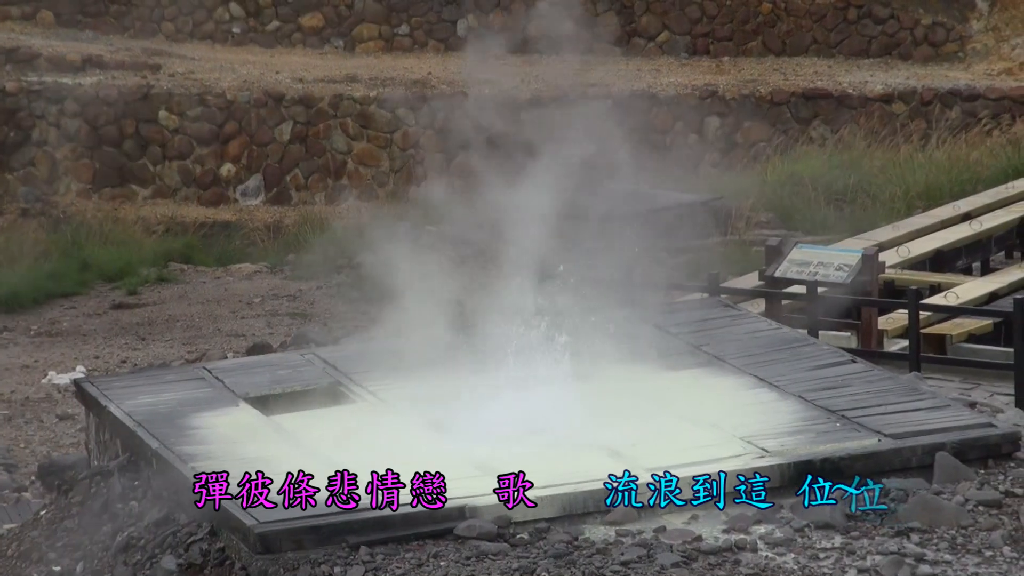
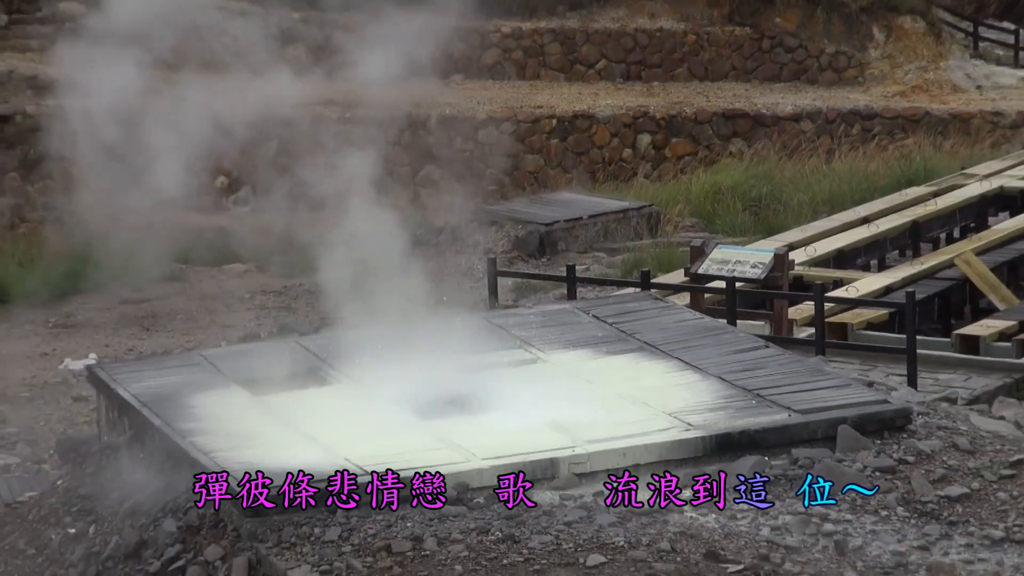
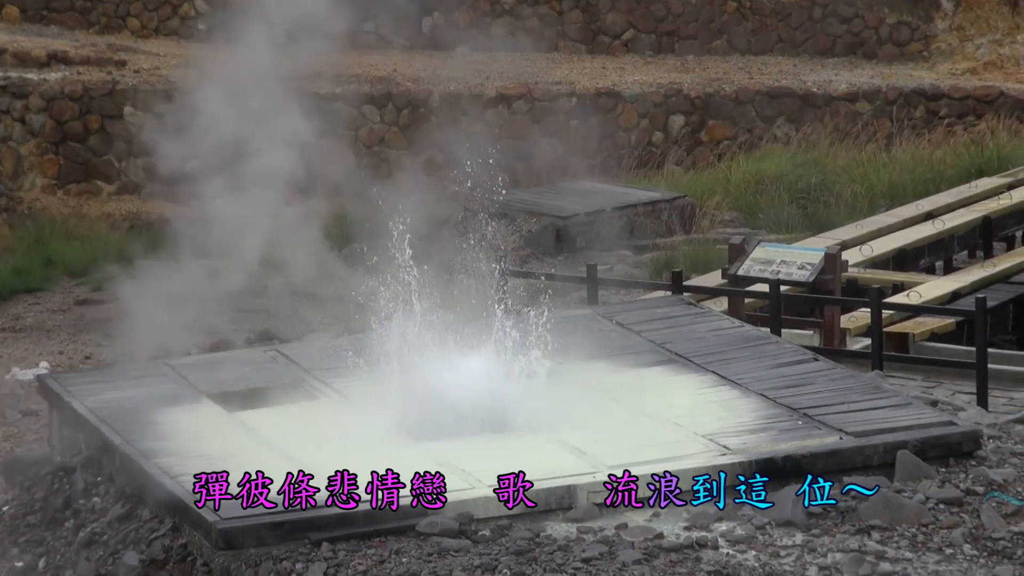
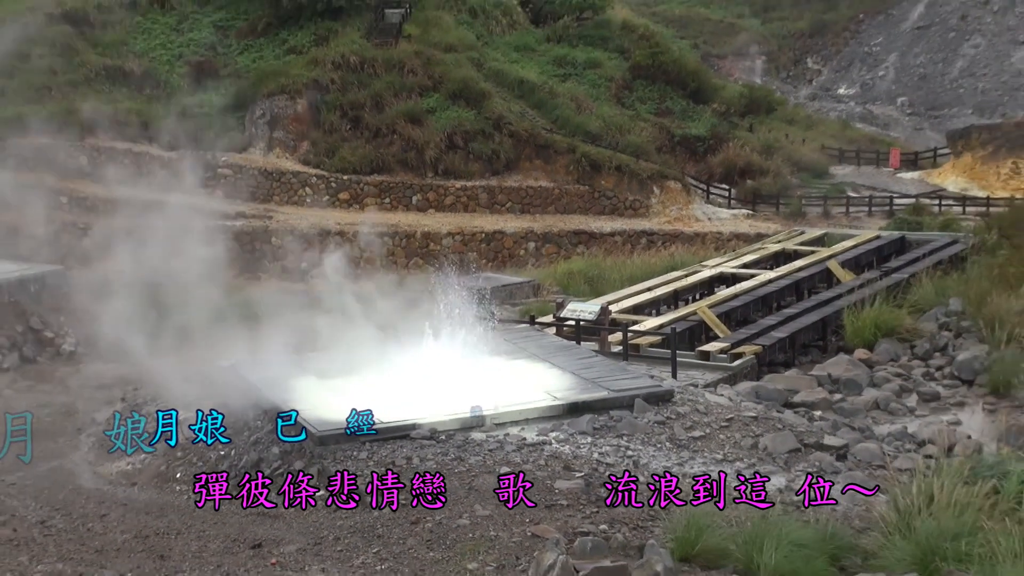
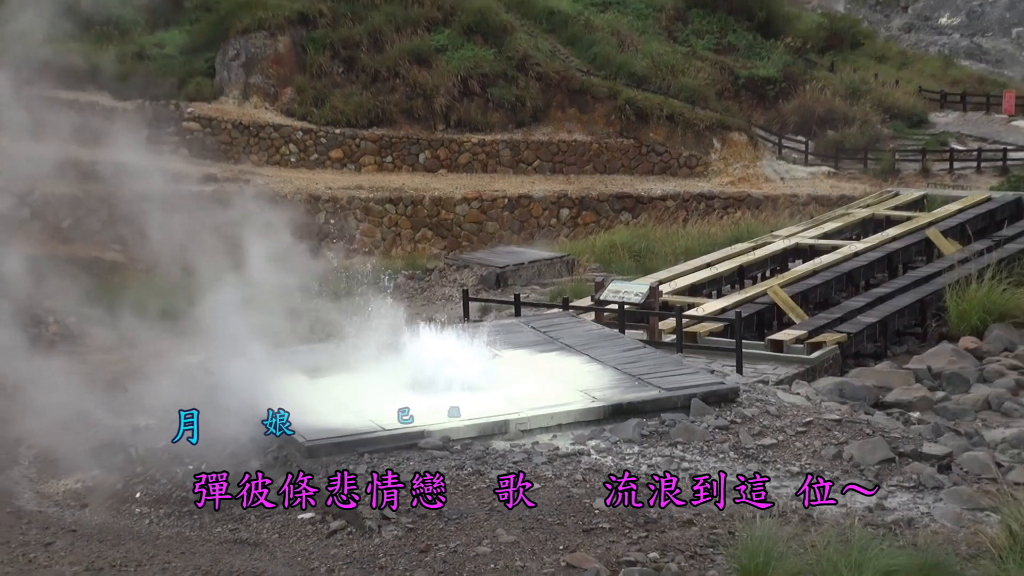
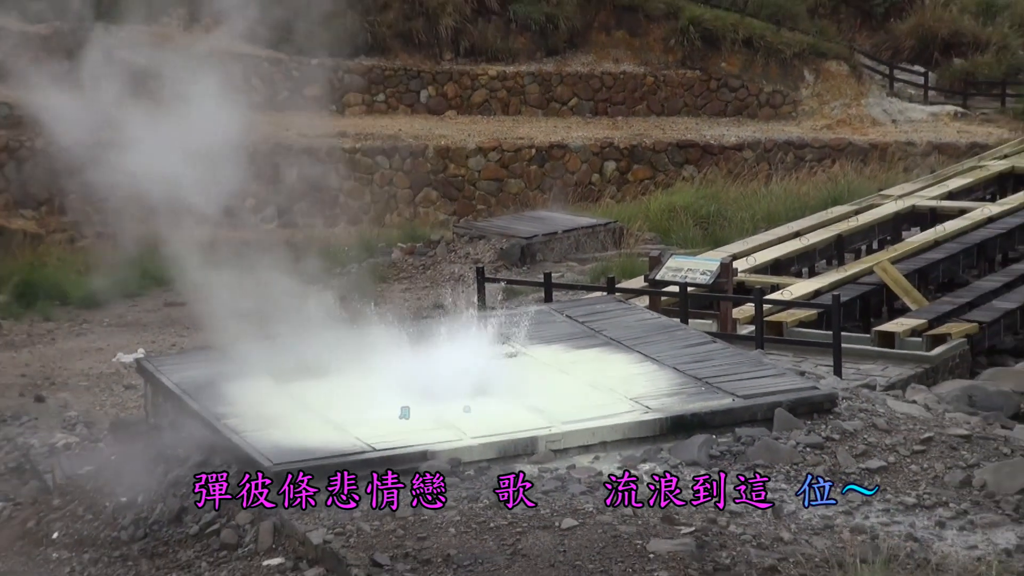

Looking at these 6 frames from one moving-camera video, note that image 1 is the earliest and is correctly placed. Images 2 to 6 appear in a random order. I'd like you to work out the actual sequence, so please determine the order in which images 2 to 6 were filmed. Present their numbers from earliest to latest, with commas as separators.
3, 2, 6, 5, 4
